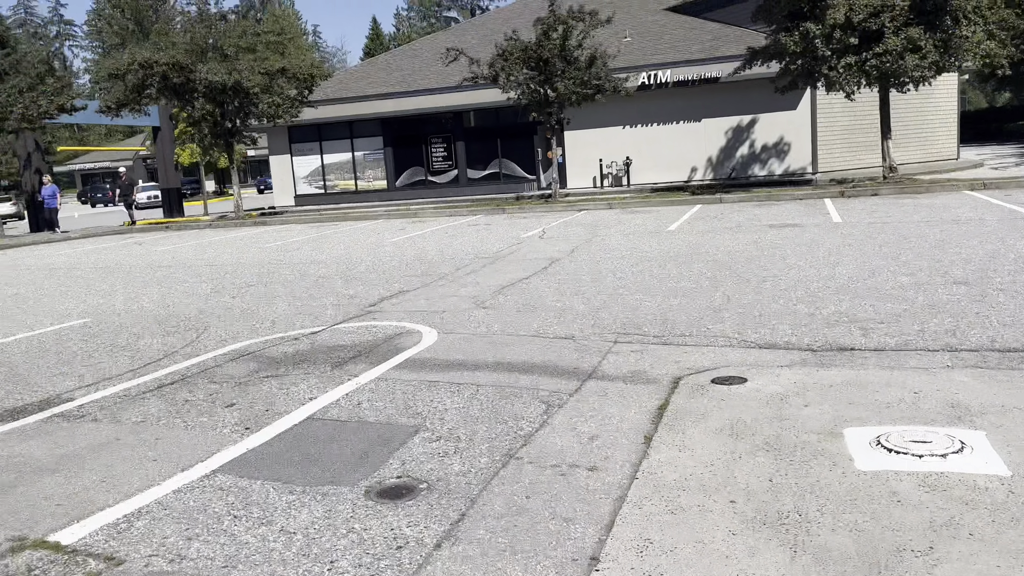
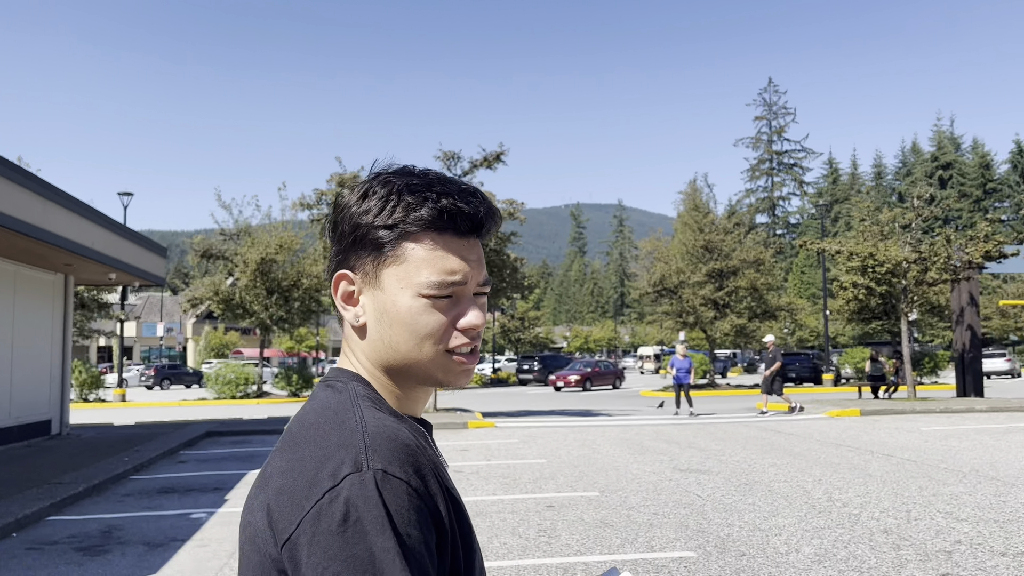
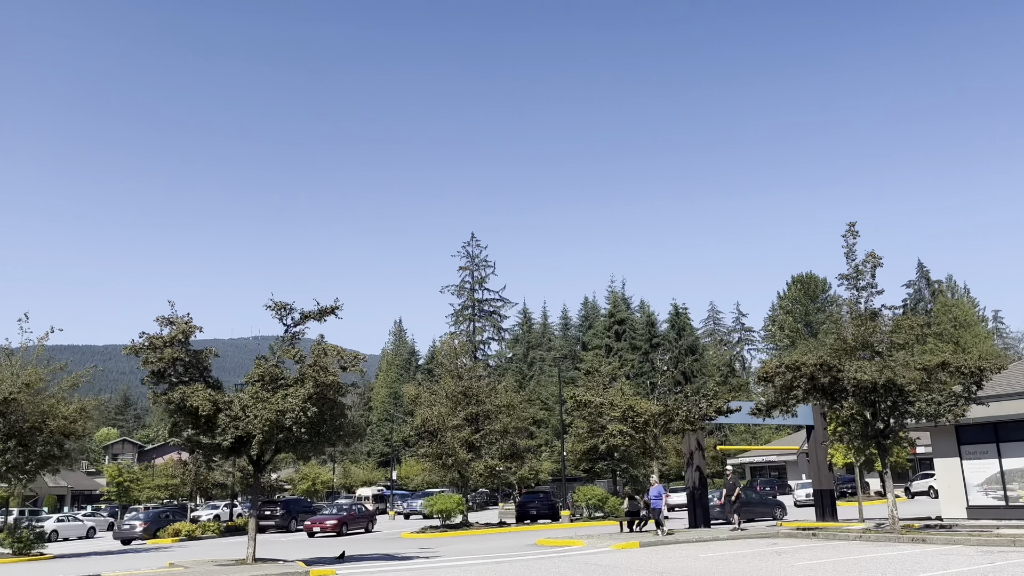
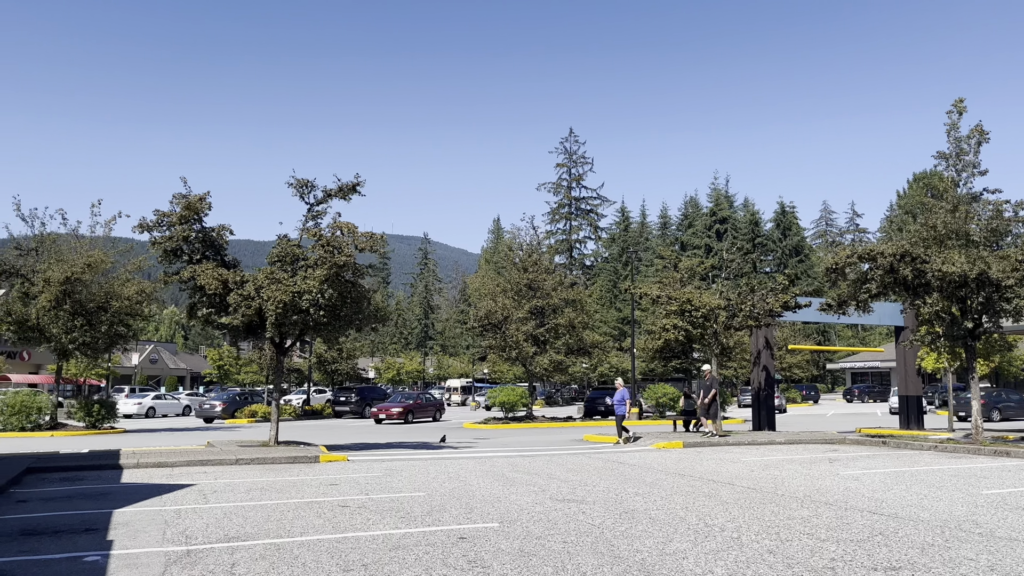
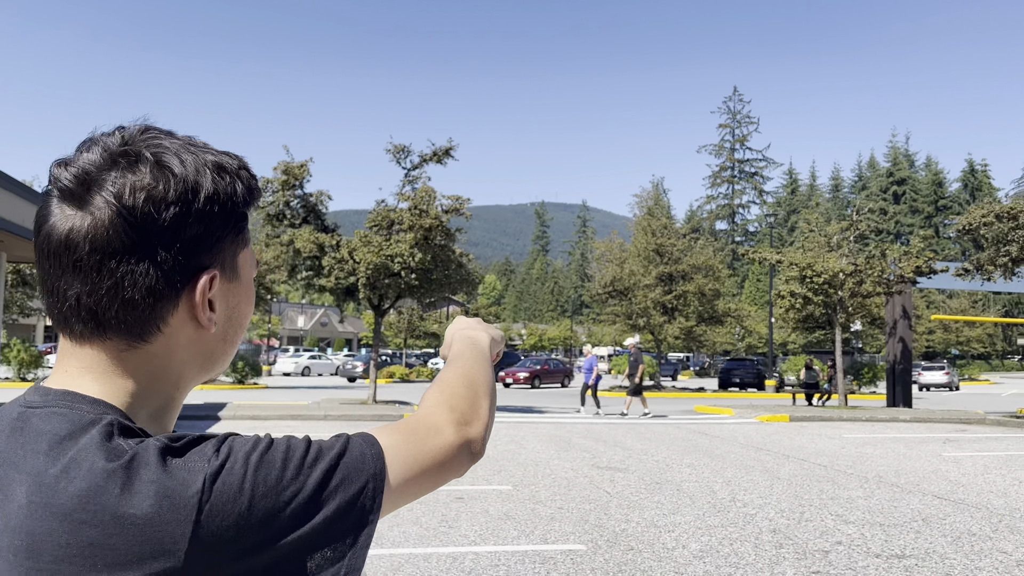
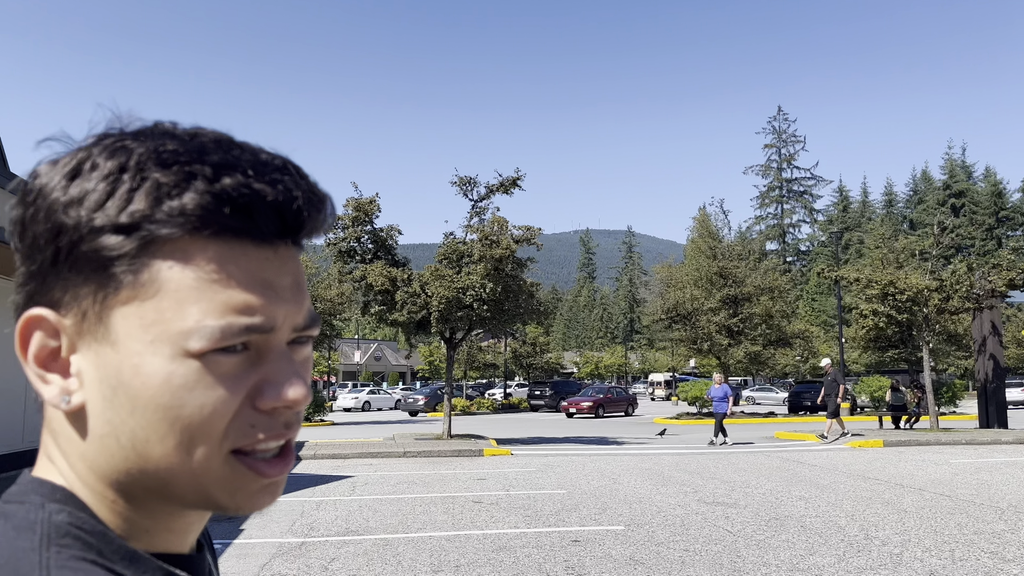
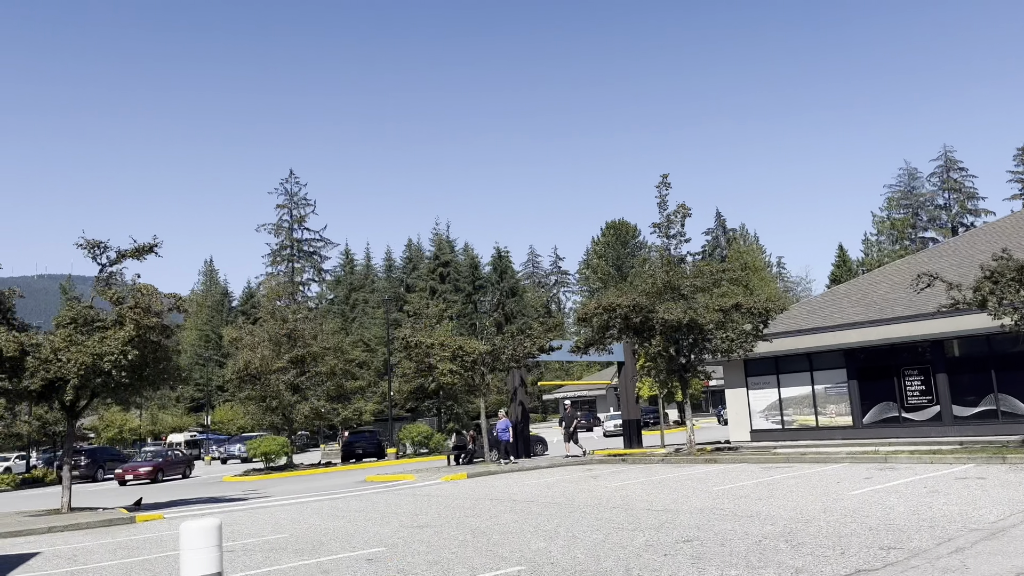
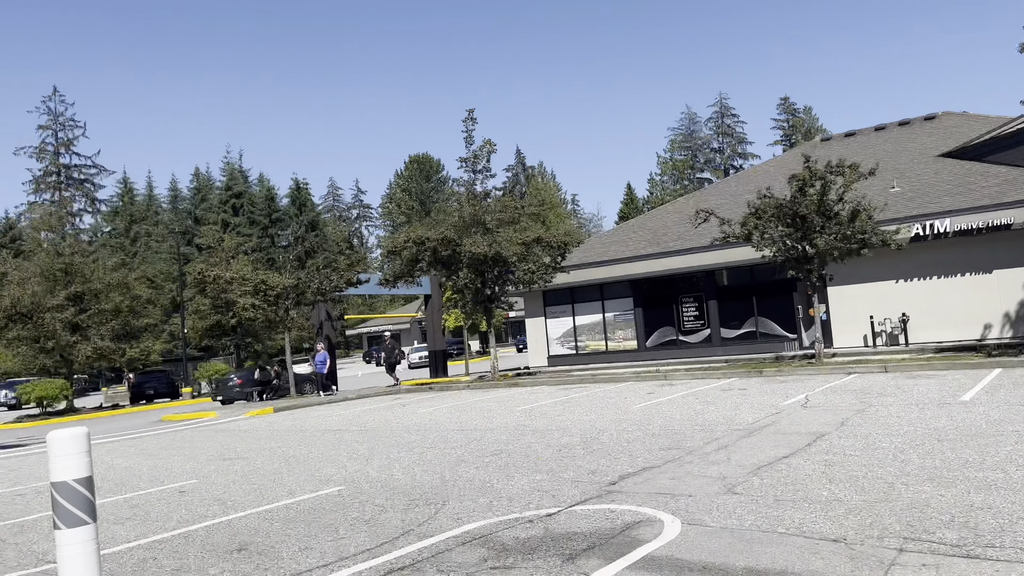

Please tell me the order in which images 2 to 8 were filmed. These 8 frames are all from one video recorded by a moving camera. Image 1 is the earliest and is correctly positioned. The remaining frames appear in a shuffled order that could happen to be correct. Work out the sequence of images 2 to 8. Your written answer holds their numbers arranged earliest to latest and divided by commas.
8, 7, 3, 4, 6, 2, 5
